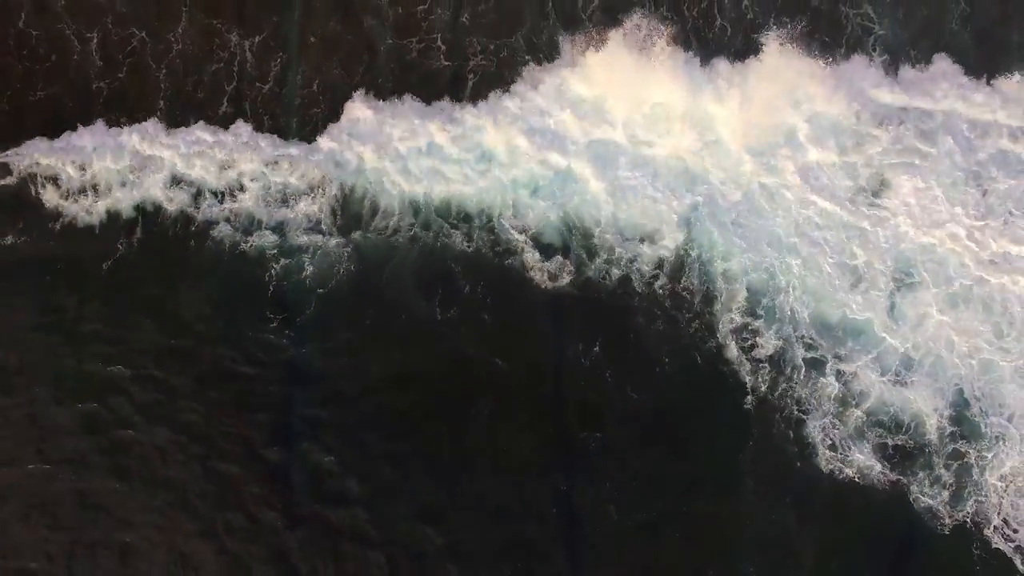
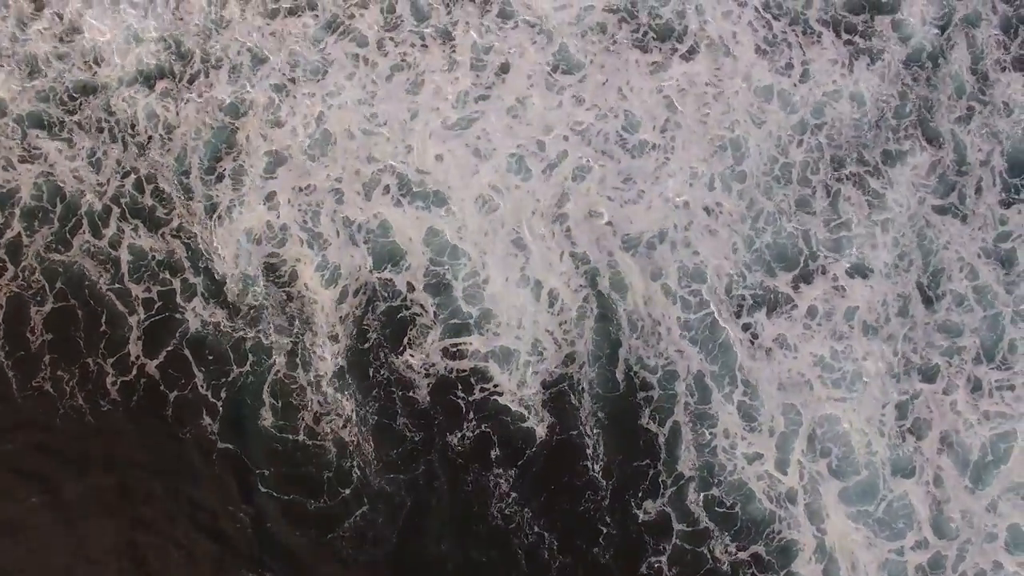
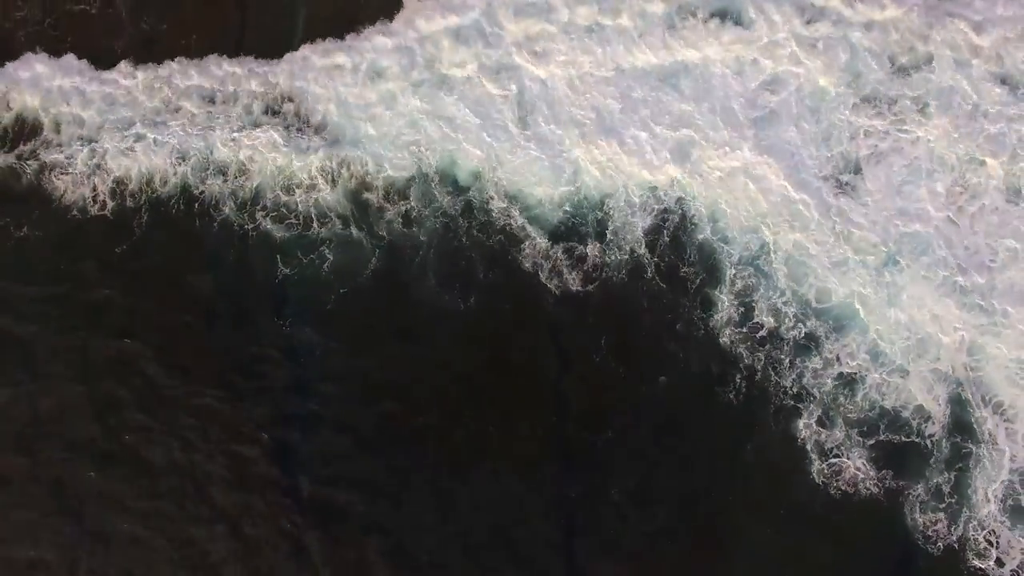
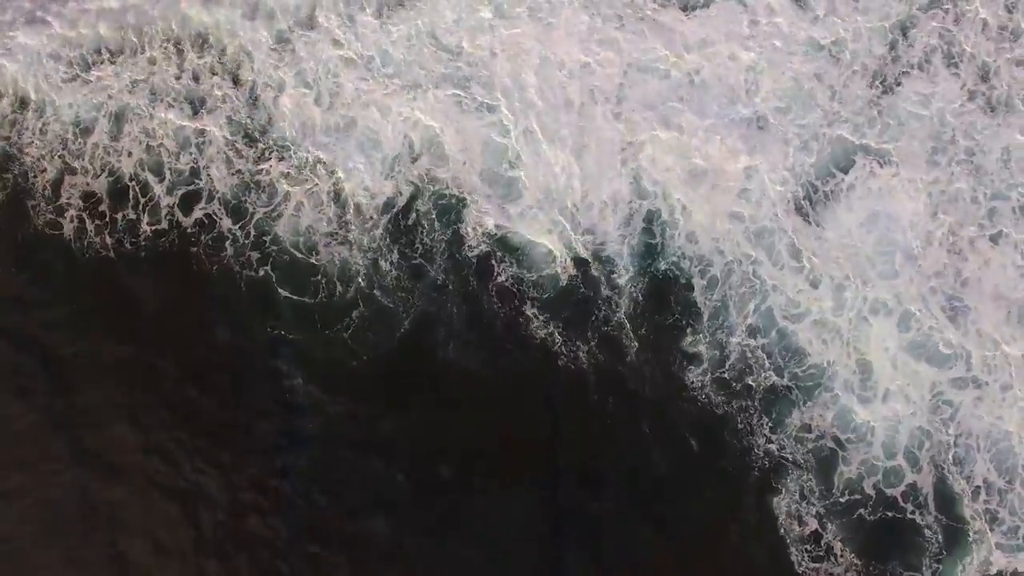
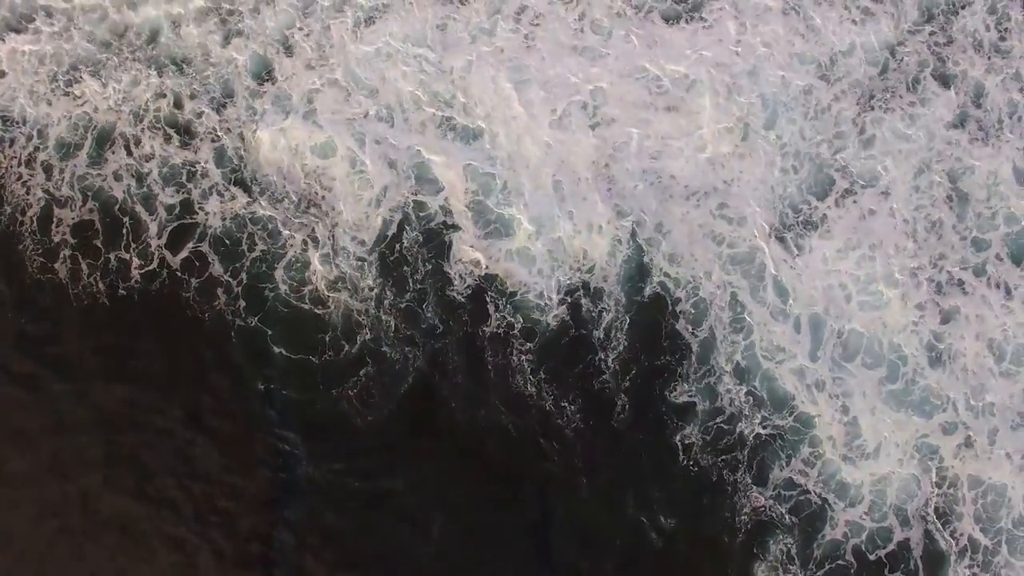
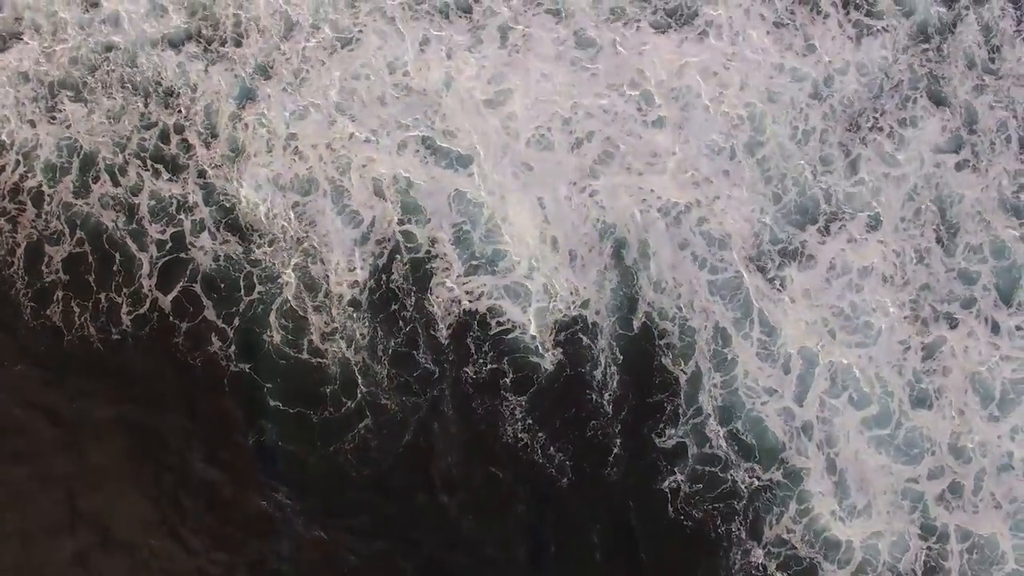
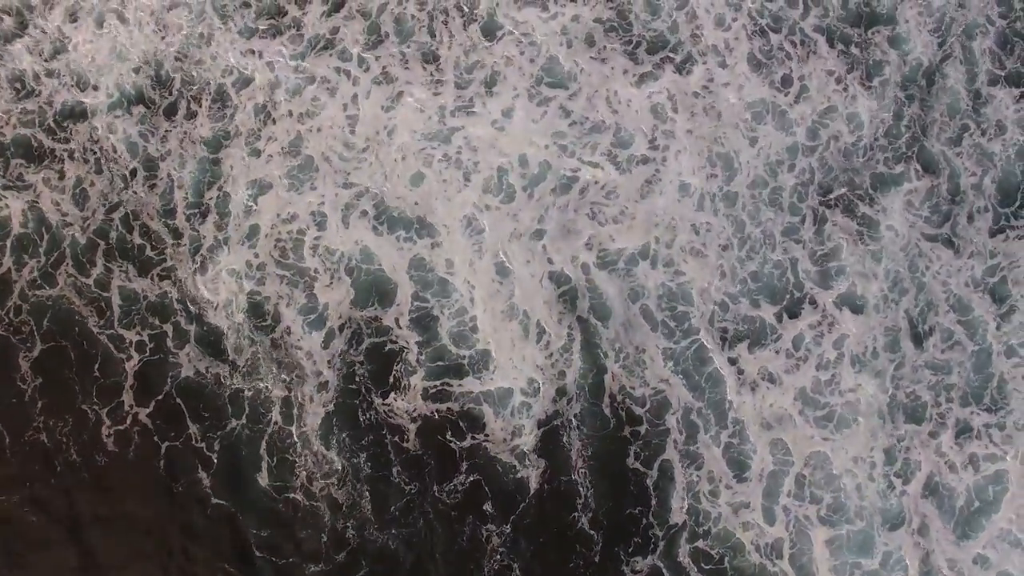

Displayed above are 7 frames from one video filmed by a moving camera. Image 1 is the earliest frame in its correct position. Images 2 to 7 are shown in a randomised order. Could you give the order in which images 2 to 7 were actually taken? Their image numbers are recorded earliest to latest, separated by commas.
3, 4, 5, 6, 2, 7
